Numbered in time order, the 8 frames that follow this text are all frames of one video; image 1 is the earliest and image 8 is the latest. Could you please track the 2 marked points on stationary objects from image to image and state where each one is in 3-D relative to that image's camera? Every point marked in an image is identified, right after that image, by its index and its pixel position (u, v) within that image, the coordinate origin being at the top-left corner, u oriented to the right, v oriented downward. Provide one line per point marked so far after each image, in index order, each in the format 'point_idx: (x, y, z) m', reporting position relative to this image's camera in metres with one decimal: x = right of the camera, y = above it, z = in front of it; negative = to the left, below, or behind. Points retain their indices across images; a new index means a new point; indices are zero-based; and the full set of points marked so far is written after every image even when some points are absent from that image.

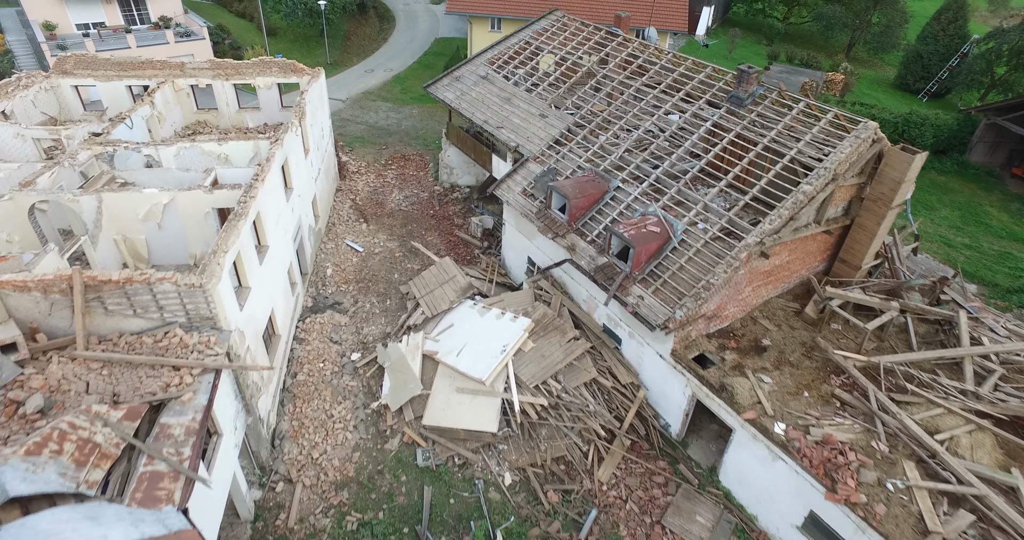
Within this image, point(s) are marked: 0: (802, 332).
0: (+6.5, -1.4, +14.3) m
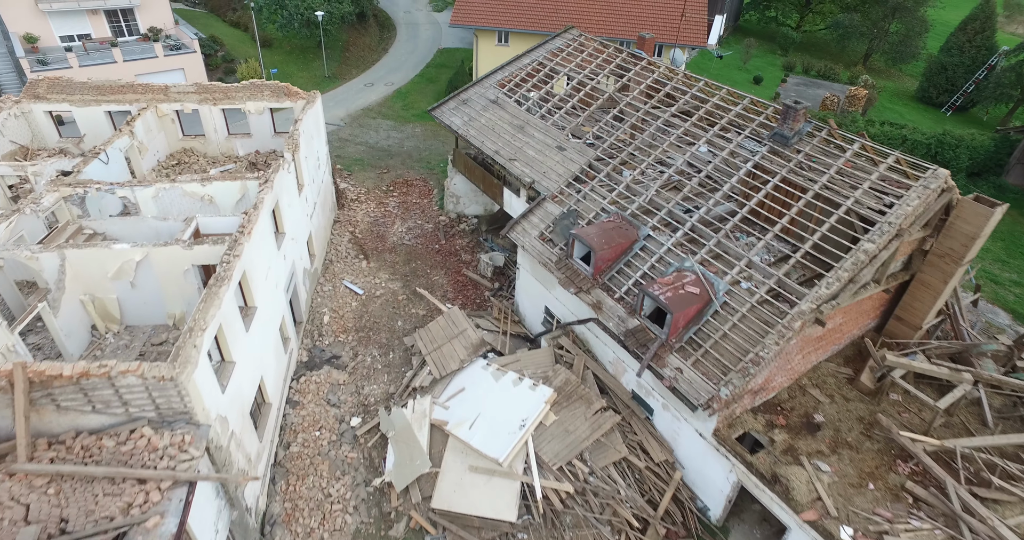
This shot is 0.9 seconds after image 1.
0: (+6.9, -2.7, +12.6) m
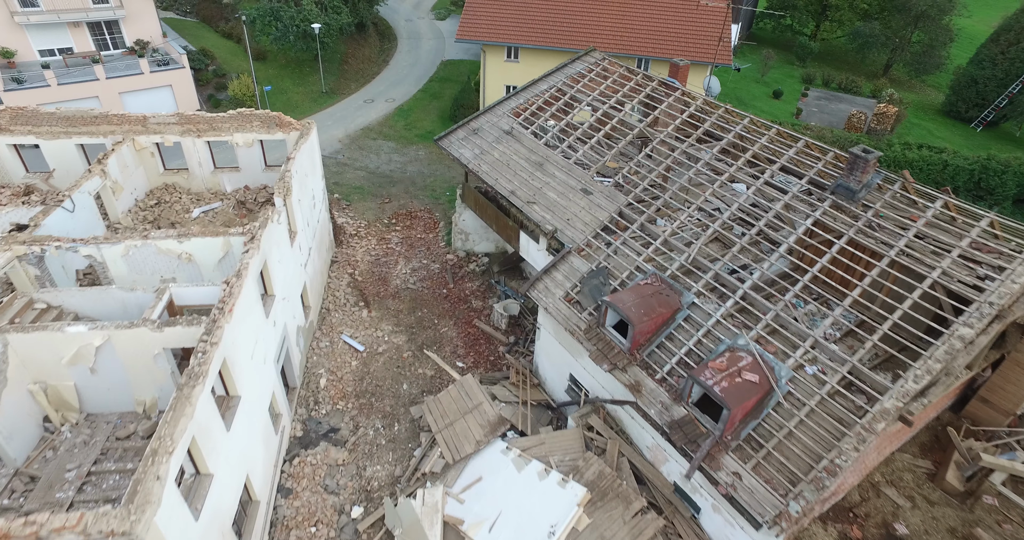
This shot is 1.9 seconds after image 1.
0: (+7.4, -4.1, +10.8) m
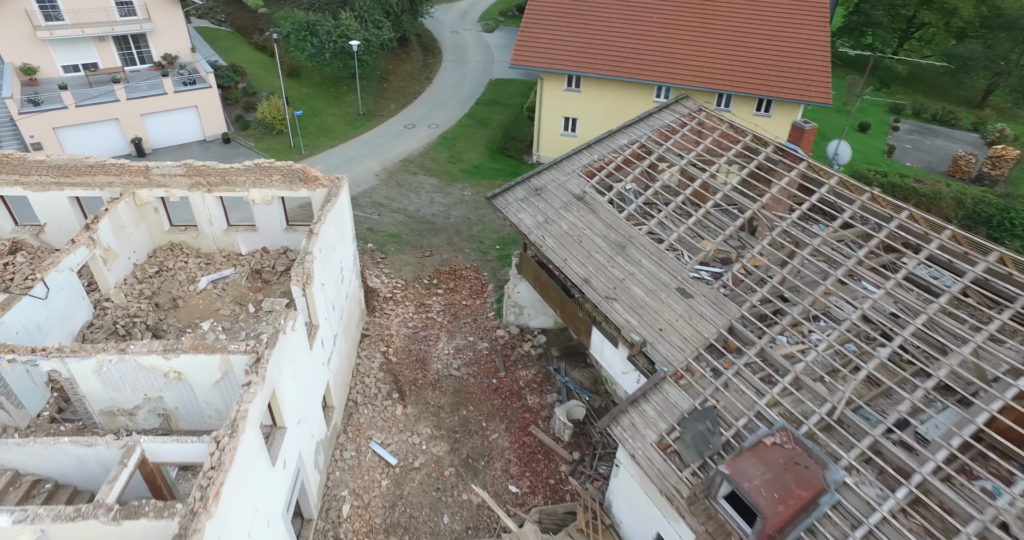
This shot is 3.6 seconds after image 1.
0: (+8.4, -6.6, +7.3) m
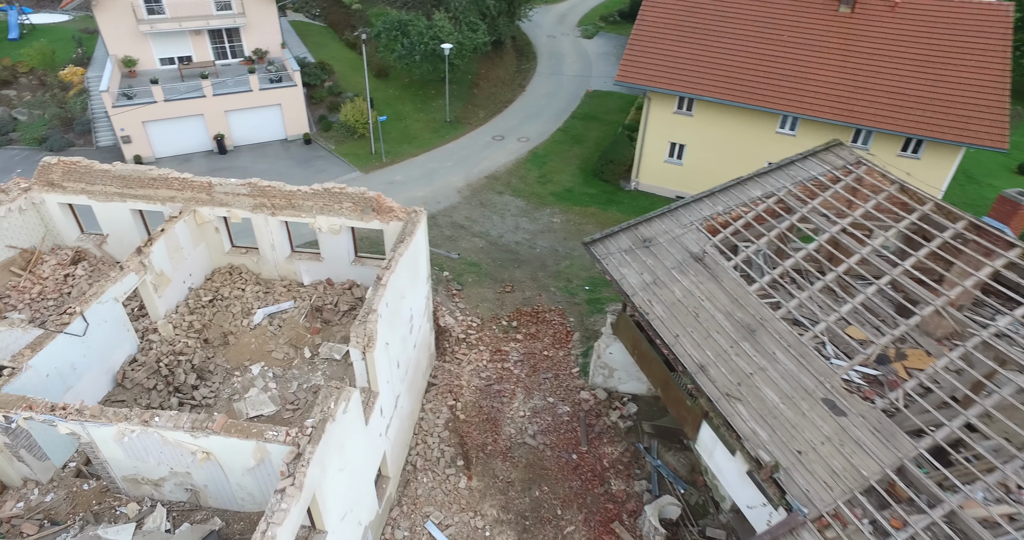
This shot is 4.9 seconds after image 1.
0: (+8.8, -8.5, +4.1) m
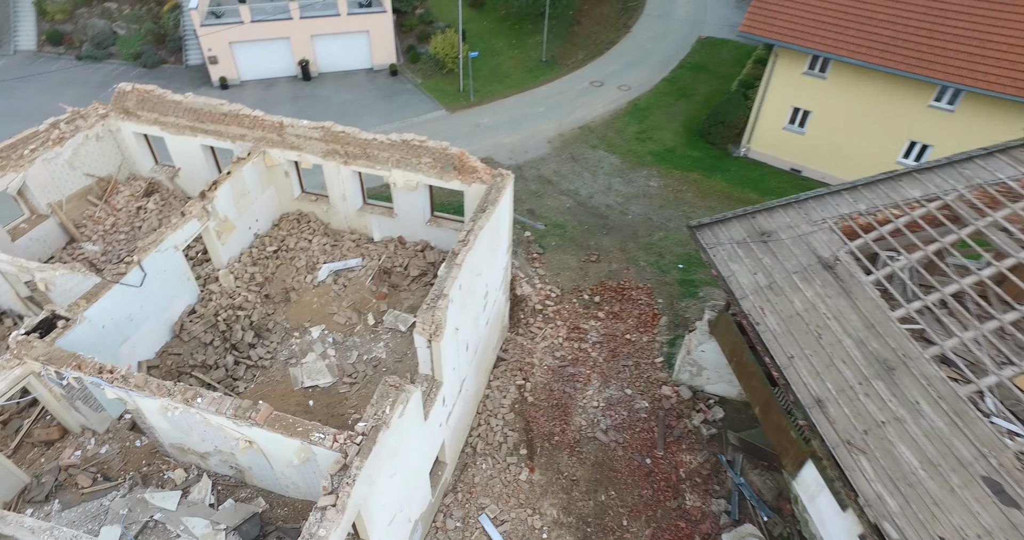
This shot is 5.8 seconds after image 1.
0: (+8.4, -9.9, +2.6) m
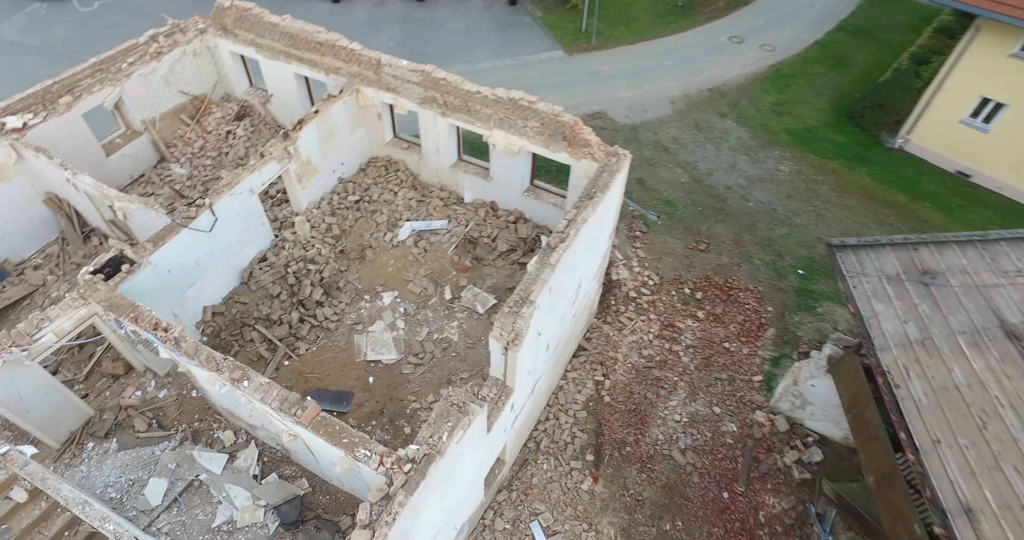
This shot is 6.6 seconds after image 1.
0: (+7.1, -11.9, +1.5) m
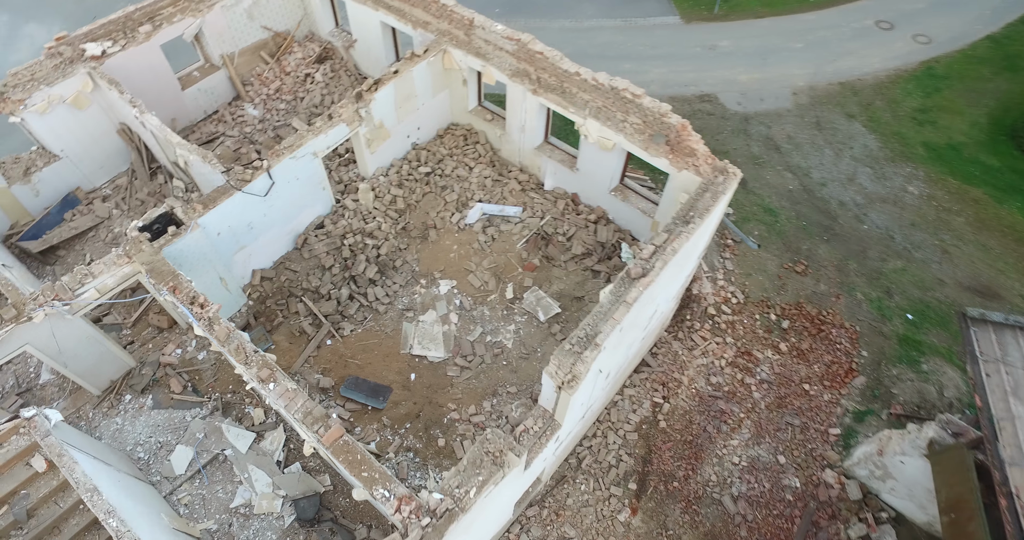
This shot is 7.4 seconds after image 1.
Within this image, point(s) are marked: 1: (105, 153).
0: (+5.1, -13.7, +1.1) m
1: (-7.0, +2.0, +10.8) m
